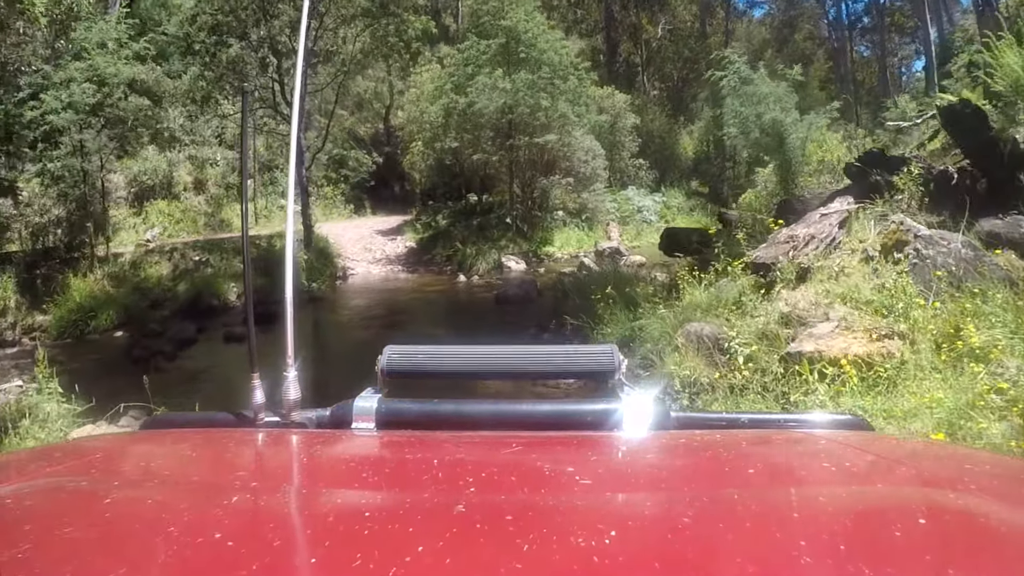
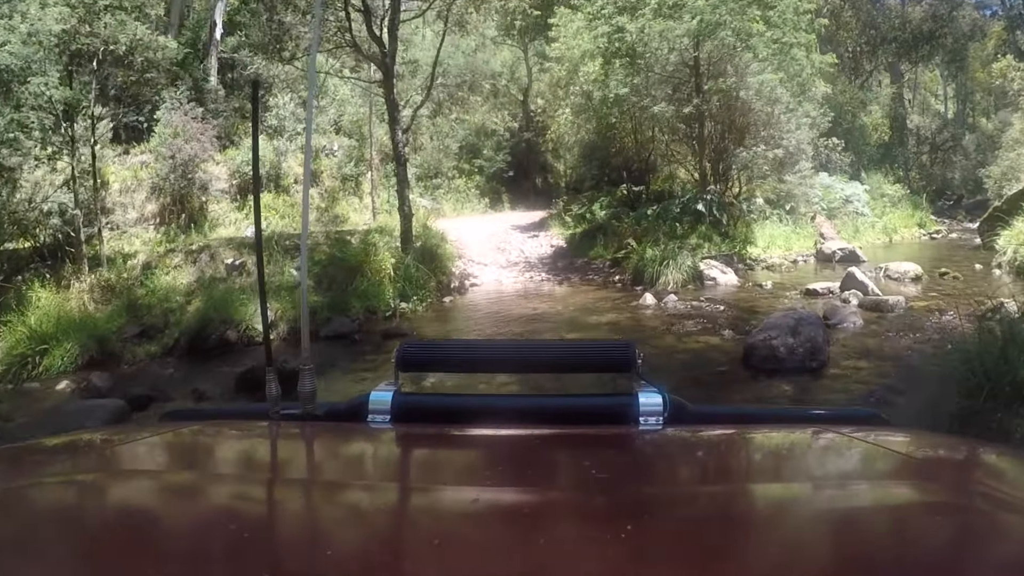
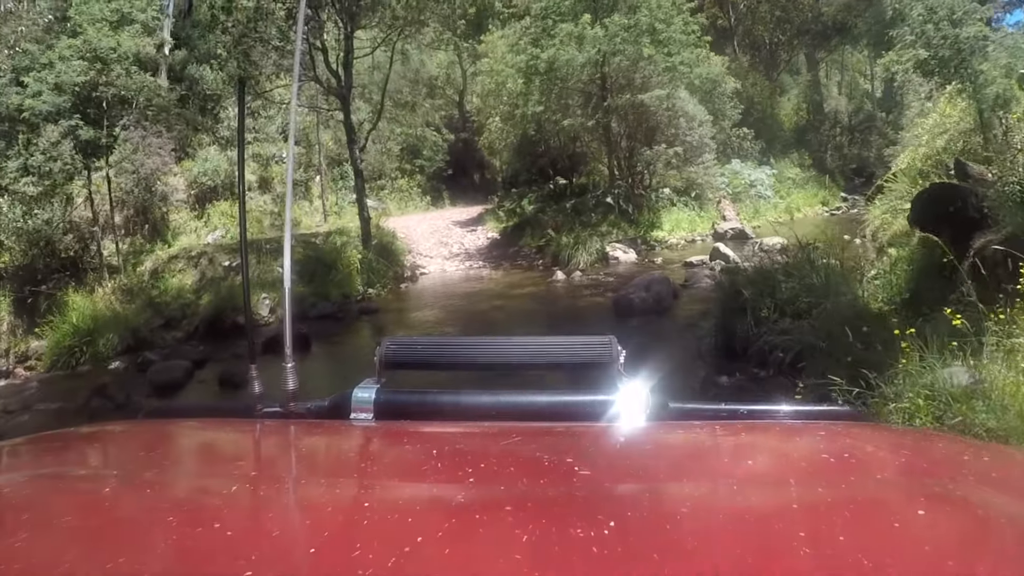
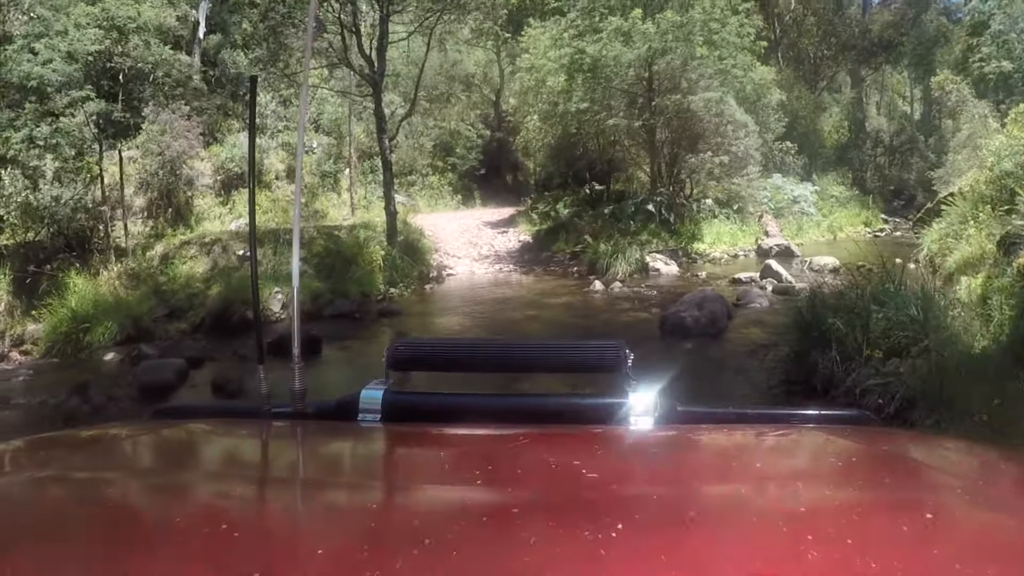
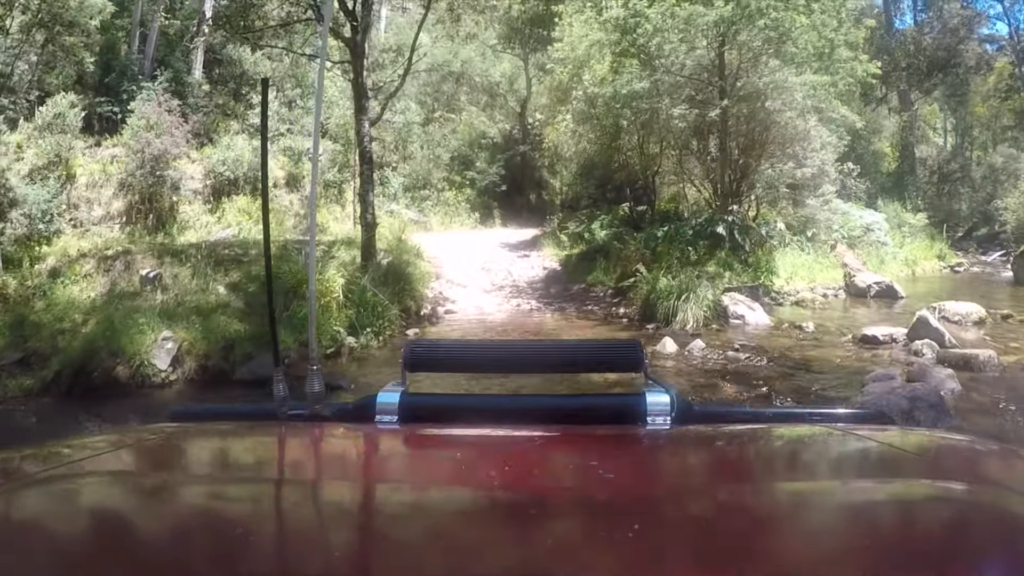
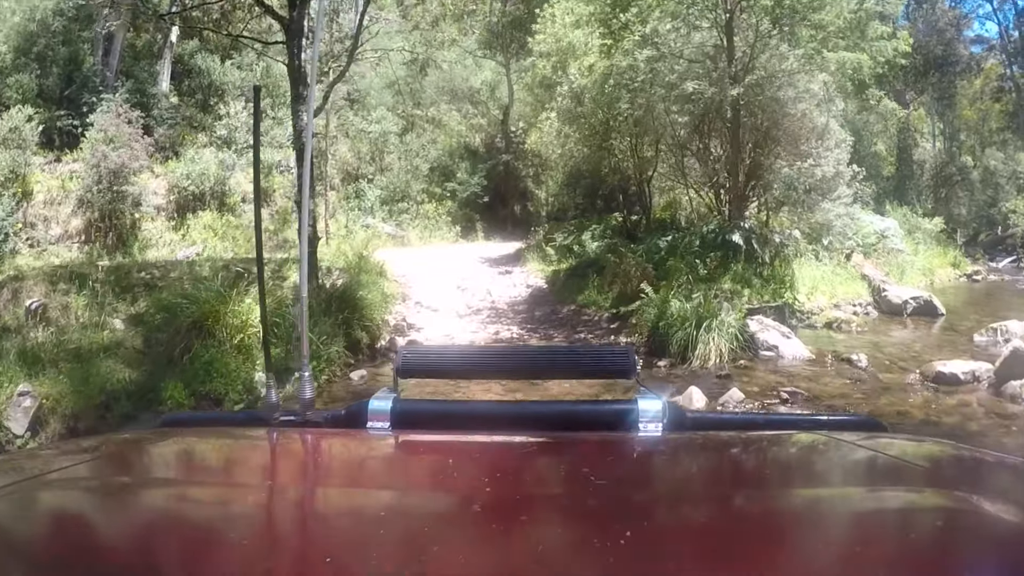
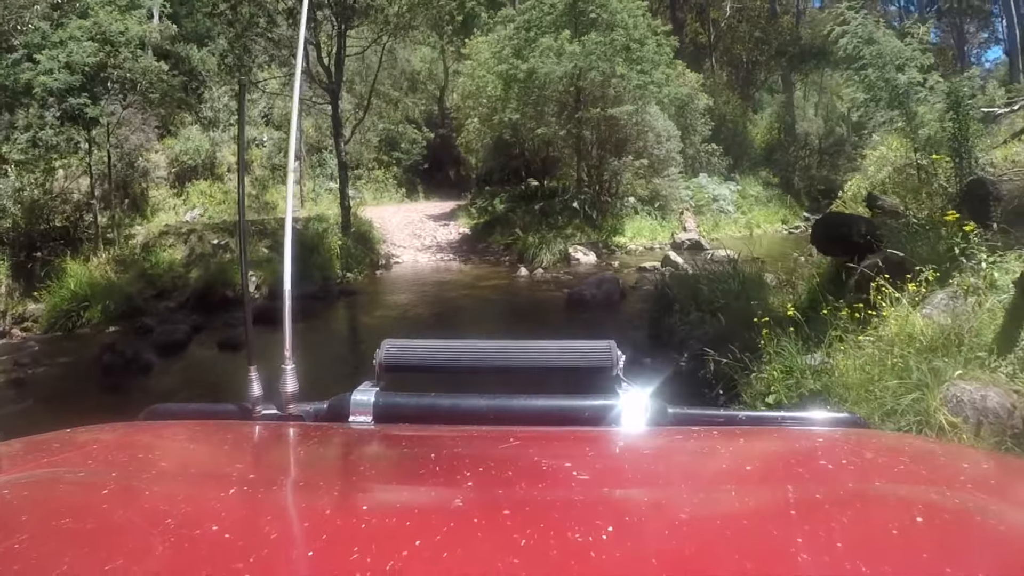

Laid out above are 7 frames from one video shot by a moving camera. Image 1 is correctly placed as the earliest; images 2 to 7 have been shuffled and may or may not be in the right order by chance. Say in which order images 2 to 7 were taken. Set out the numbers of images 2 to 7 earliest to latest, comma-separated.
7, 3, 4, 2, 5, 6
